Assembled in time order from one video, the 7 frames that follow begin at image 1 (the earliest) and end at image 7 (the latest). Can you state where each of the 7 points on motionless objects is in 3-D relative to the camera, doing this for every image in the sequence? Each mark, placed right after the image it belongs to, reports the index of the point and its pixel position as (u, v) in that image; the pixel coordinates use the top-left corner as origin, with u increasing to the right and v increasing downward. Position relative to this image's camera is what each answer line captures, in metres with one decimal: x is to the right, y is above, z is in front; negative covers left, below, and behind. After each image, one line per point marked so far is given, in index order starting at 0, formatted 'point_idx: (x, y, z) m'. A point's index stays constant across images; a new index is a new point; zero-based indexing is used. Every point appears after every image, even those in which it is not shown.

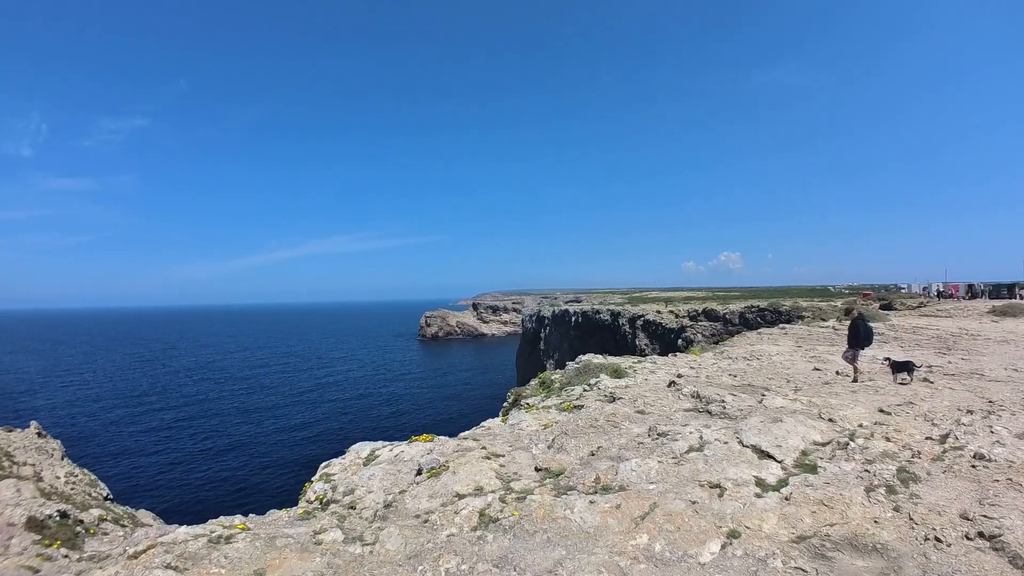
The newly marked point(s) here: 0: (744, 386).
0: (+6.1, -2.5, +11.8) m
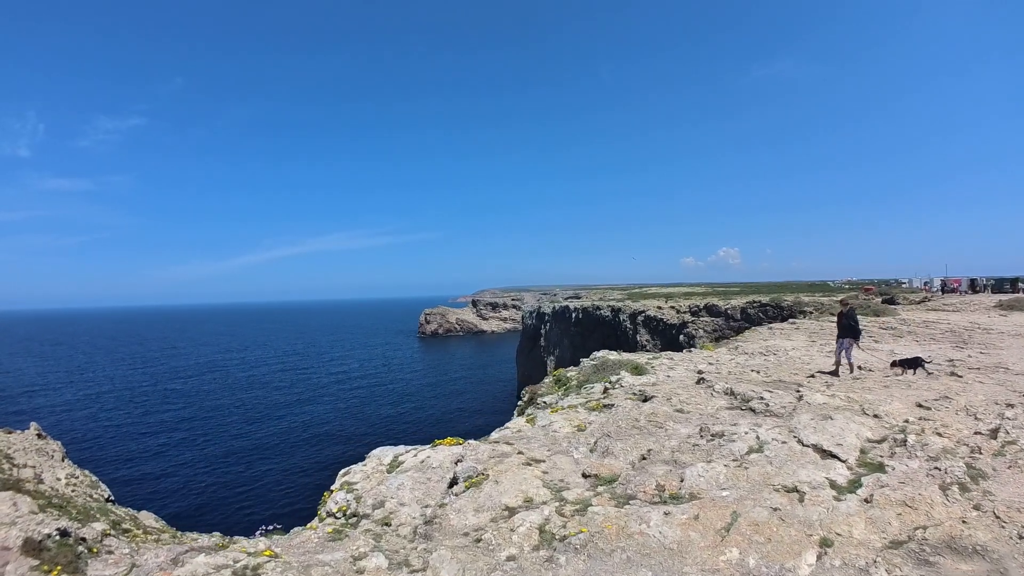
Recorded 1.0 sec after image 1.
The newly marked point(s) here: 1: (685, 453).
0: (+6.8, -2.4, +11.8) m
1: (+3.4, -2.8, +8.0) m
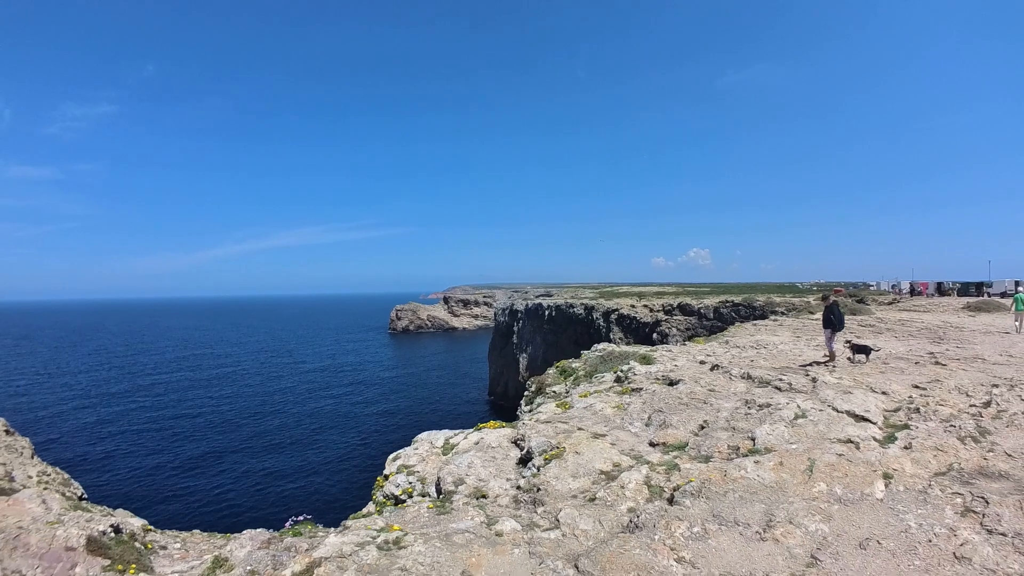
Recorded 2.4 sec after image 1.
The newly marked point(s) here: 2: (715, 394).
0: (+7.7, -2.3, +13.2) m
1: (+4.6, -2.6, +9.3) m
2: (+4.9, -2.5, +11.0) m
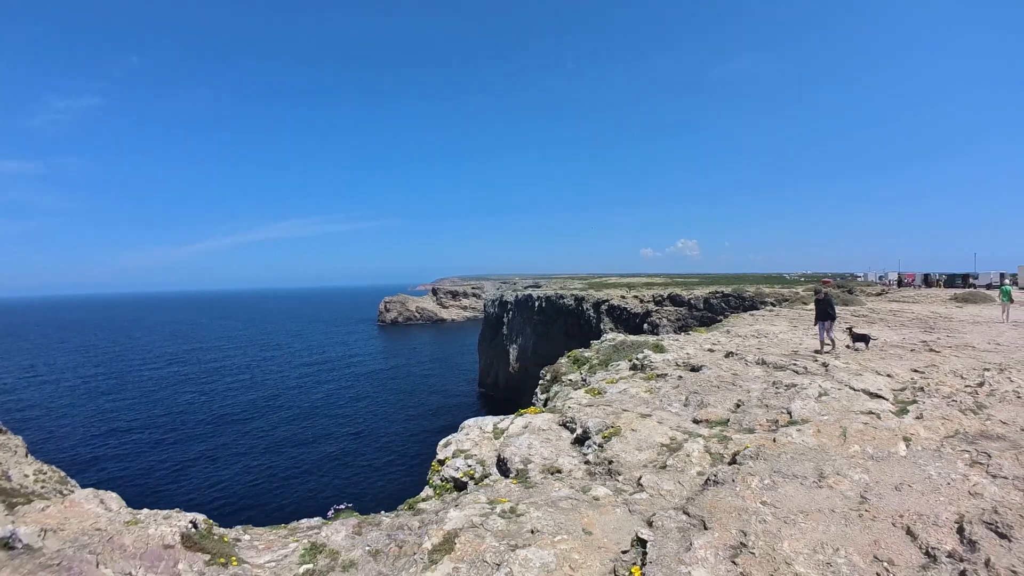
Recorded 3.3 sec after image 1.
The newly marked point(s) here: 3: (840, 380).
0: (+8.7, -2.1, +14.6) m
1: (+5.7, -2.5, +10.5) m
2: (+5.9, -2.3, +12.2) m
3: (+8.1, -2.3, +11.5) m
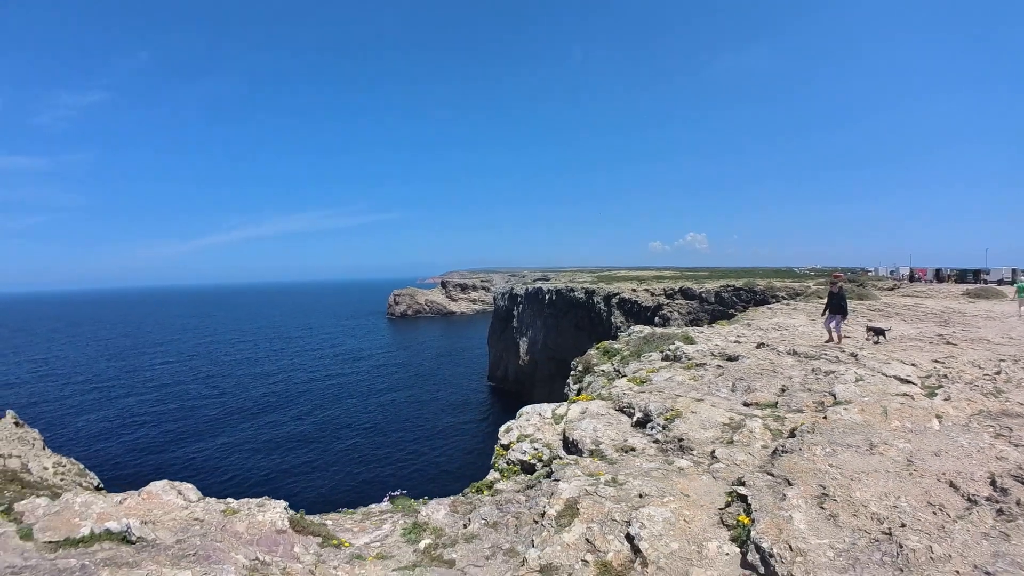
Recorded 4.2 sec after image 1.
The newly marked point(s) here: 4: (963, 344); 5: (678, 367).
0: (+10.3, -2.0, +15.7) m
1: (+7.3, -2.5, +11.7) m
2: (+7.5, -2.3, +13.4) m
3: (+9.7, -2.2, +12.7) m
4: (+16.1, -2.0, +16.8) m
5: (+5.5, -2.6, +15.4) m
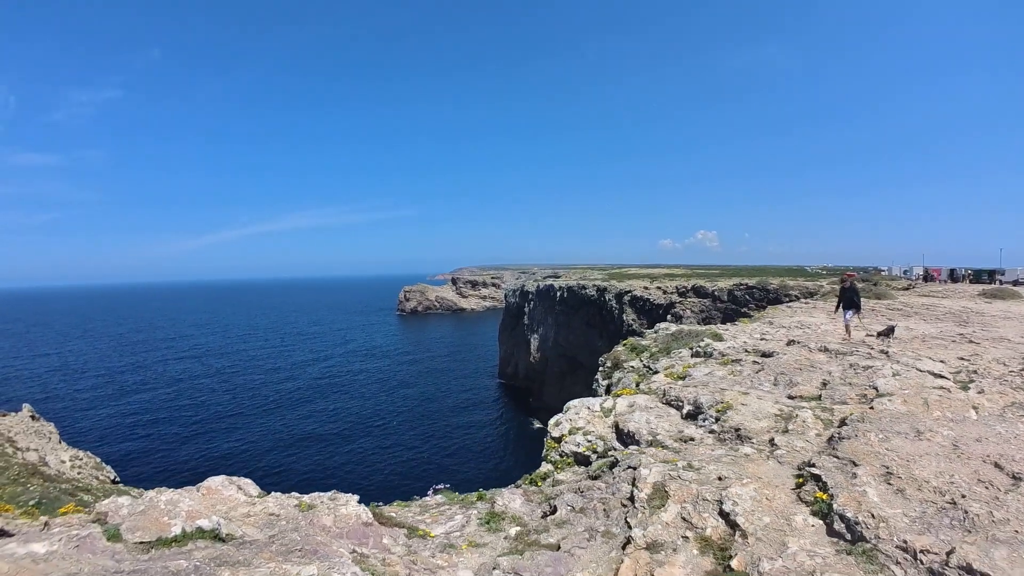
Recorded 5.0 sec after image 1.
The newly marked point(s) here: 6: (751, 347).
0: (+11.9, -2.0, +16.5) m
1: (+8.7, -2.5, +12.5) m
2: (+9.0, -2.3, +14.2) m
3: (+11.2, -2.2, +13.5) m
4: (+17.7, -2.0, +17.5) m
5: (+7.0, -2.6, +16.2) m
6: (+9.0, -2.2, +17.6) m
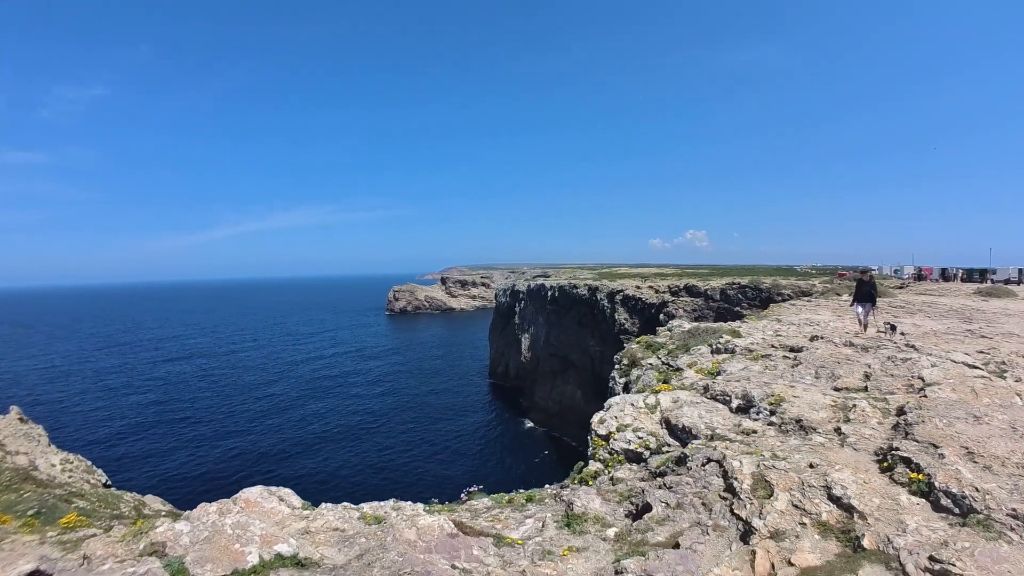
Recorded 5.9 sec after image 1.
0: (+13.1, -1.9, +17.2) m
1: (+10.1, -2.4, +13.1) m
2: (+10.3, -2.2, +14.8) m
3: (+12.5, -2.1, +14.1) m
4: (+18.8, -1.9, +18.3) m
5: (+8.2, -2.5, +16.7) m
6: (+10.2, -2.1, +18.1) m
